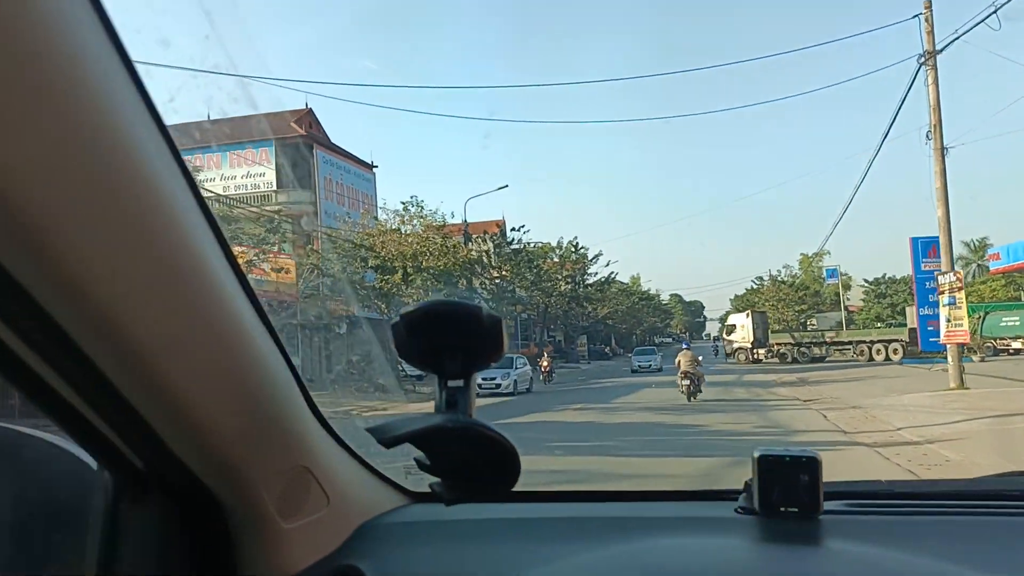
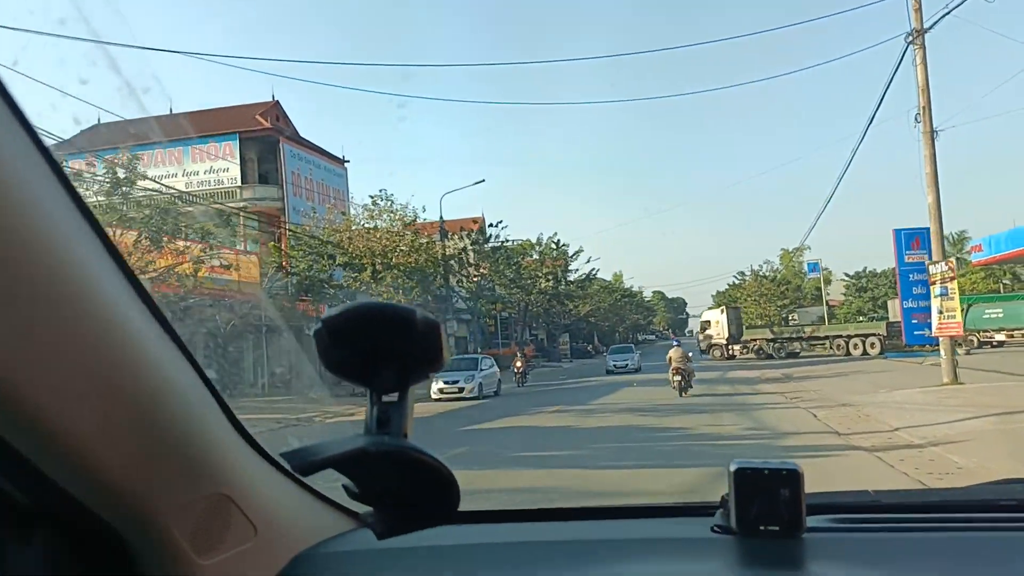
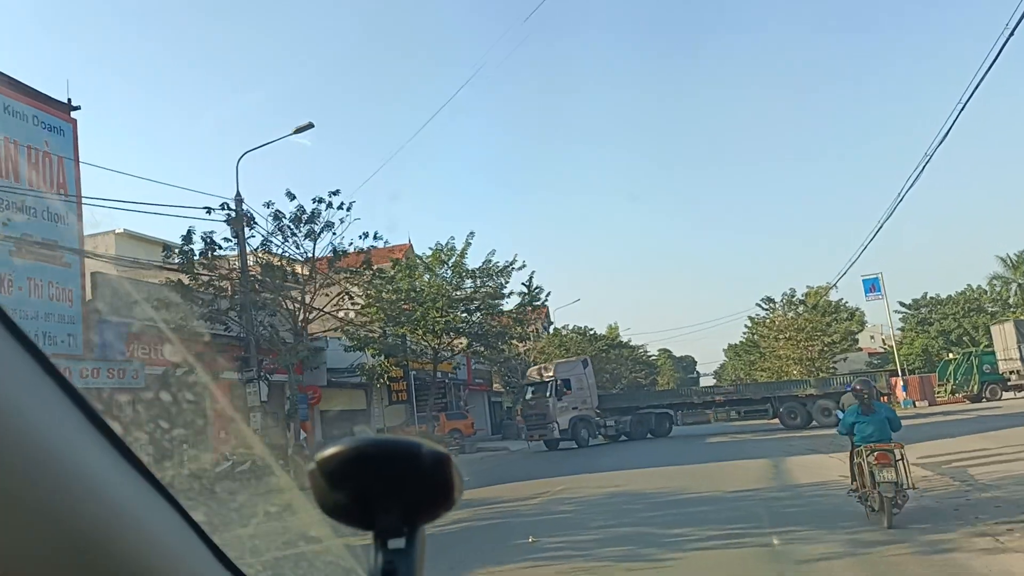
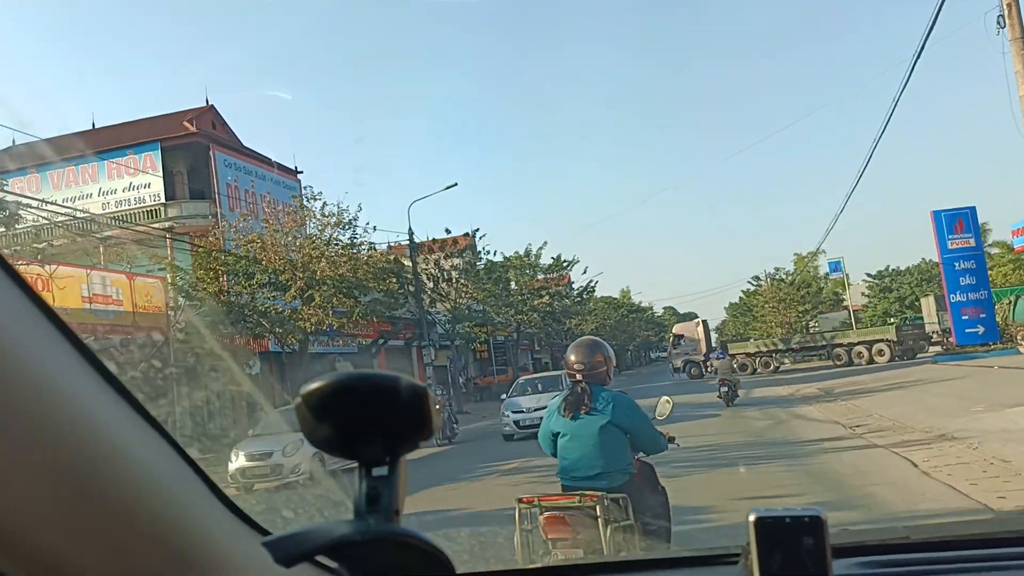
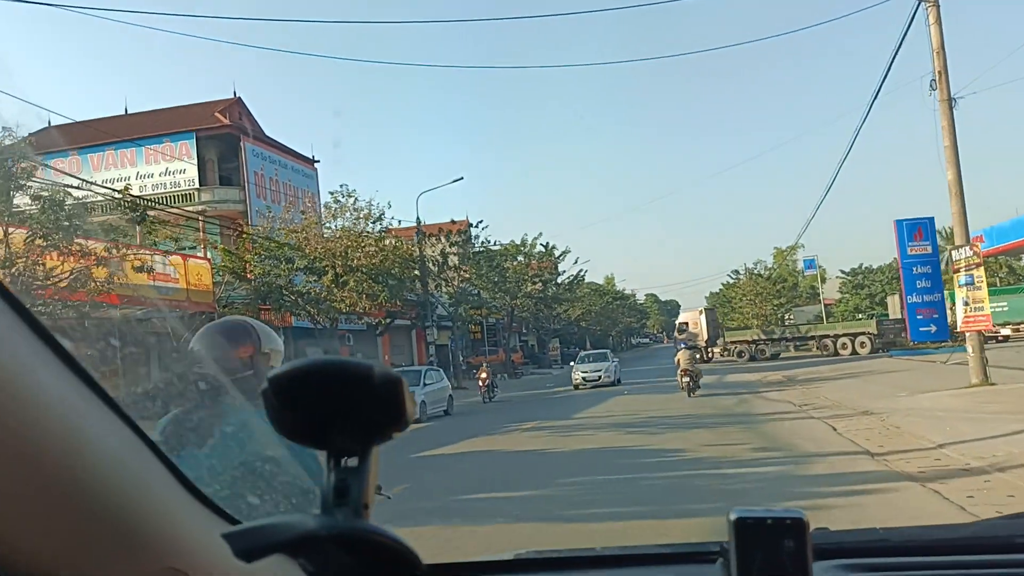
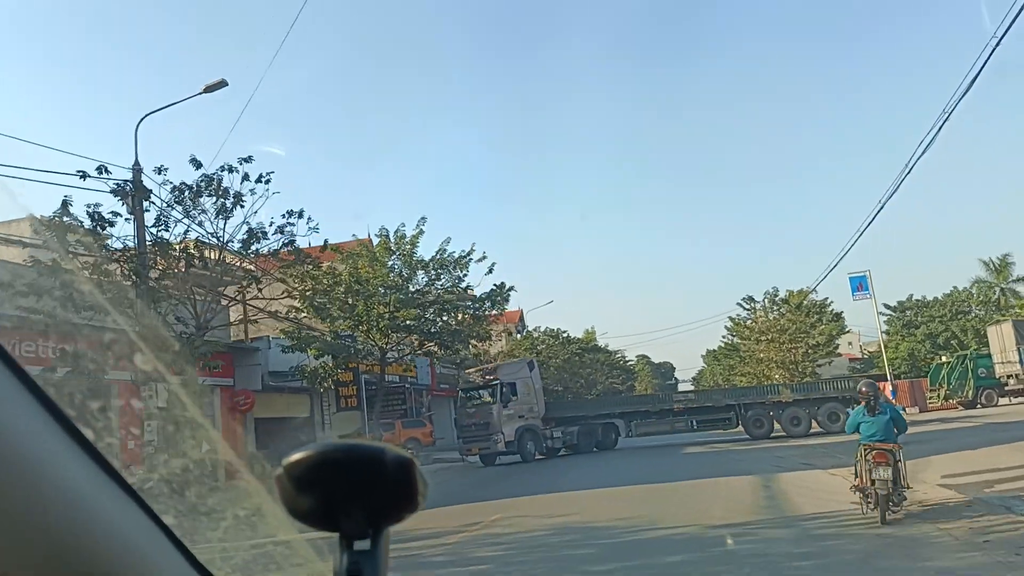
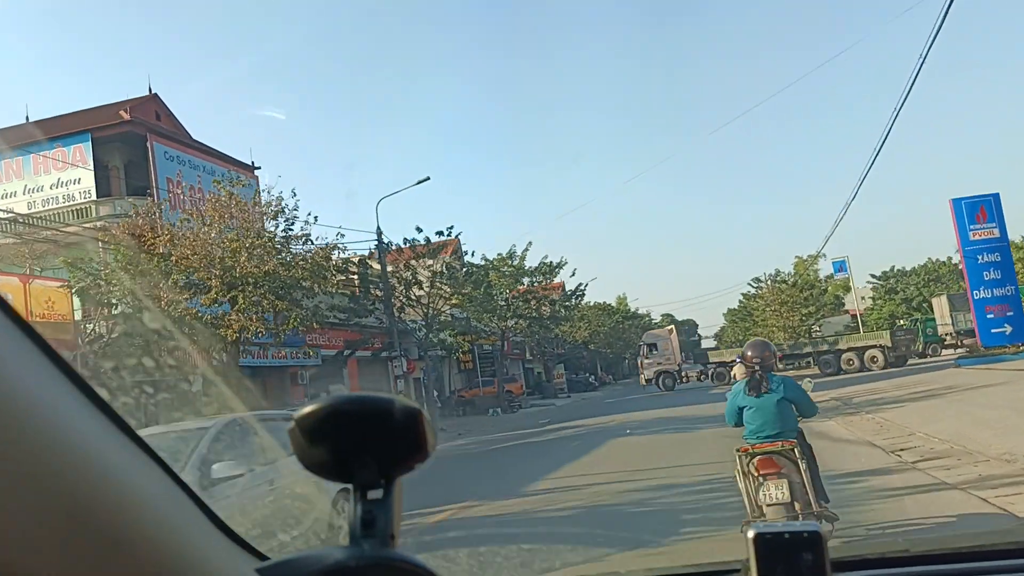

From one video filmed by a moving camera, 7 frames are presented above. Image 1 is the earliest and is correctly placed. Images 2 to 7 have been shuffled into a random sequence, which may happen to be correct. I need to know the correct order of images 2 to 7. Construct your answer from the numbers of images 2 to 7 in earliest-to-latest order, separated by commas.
2, 5, 4, 7, 3, 6
